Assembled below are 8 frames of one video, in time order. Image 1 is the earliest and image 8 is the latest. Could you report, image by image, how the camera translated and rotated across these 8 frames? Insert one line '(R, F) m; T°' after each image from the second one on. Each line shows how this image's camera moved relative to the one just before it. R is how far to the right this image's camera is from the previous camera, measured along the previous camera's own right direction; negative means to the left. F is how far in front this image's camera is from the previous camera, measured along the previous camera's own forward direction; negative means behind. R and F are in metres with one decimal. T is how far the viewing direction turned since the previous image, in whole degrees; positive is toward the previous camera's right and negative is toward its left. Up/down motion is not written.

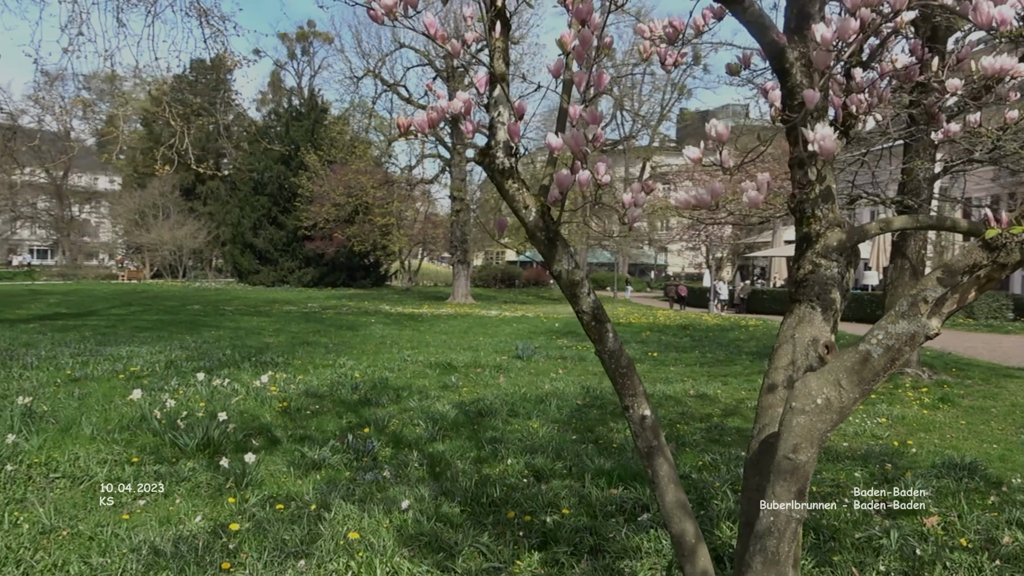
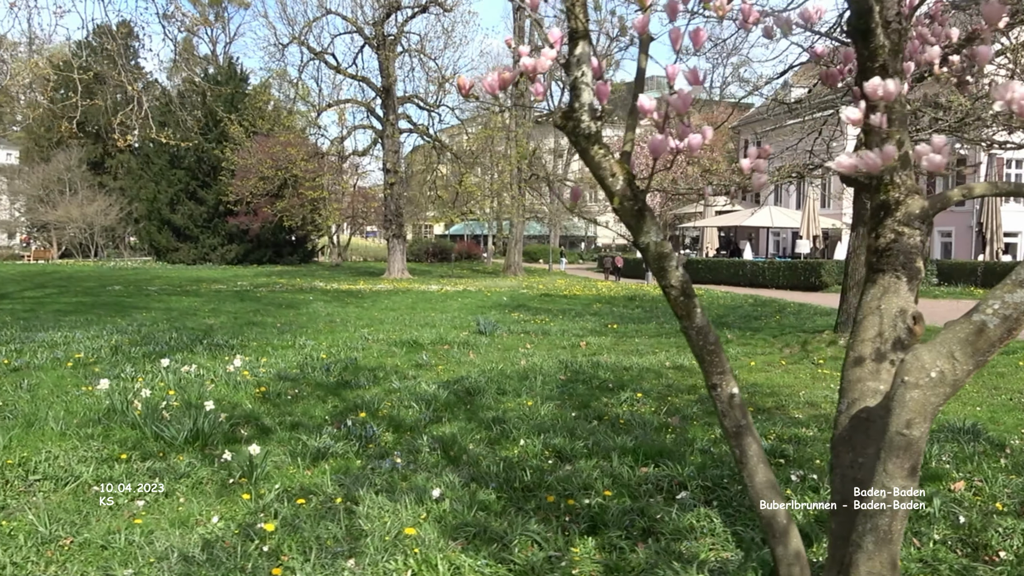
(-0.6, +0.3) m; +6°
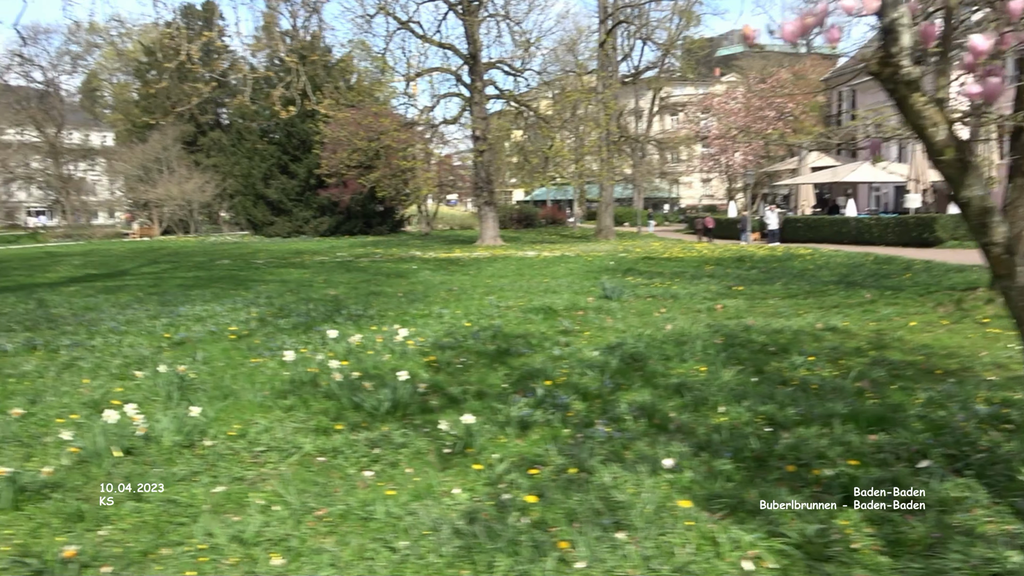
(-0.9, +0.1) m; -4°
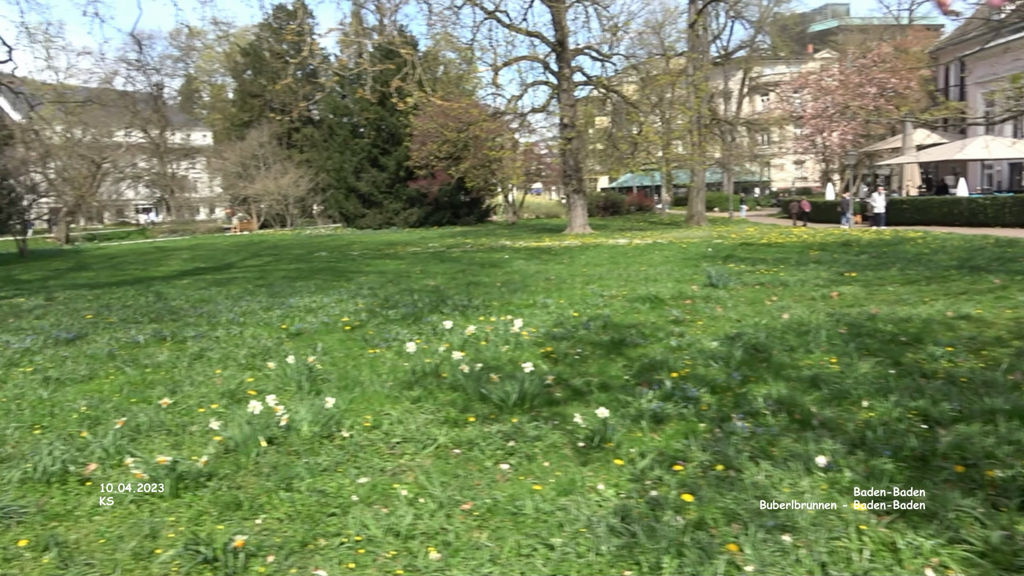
(-0.3, +0.1) m; -5°
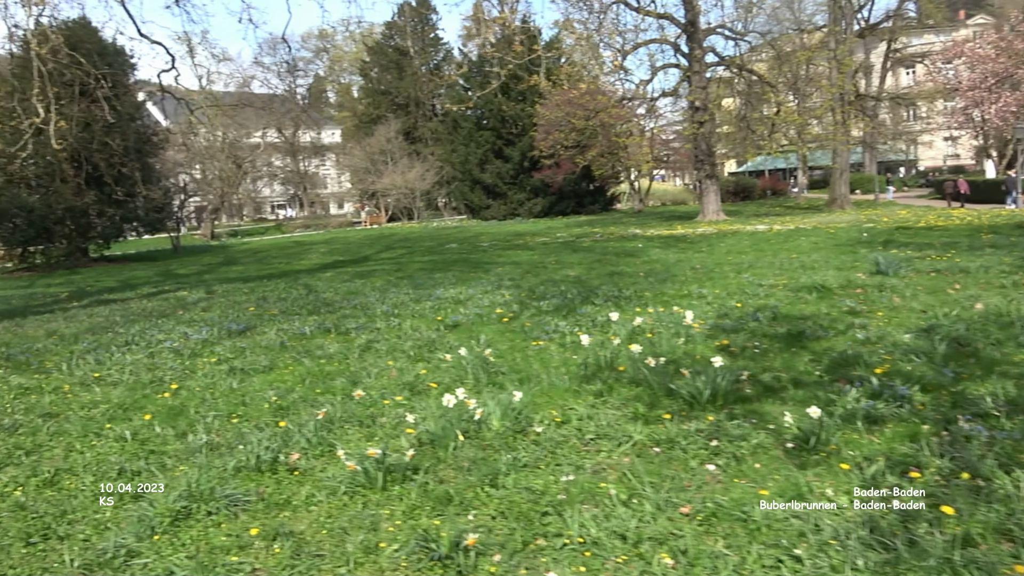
(-0.5, +0.2) m; -8°
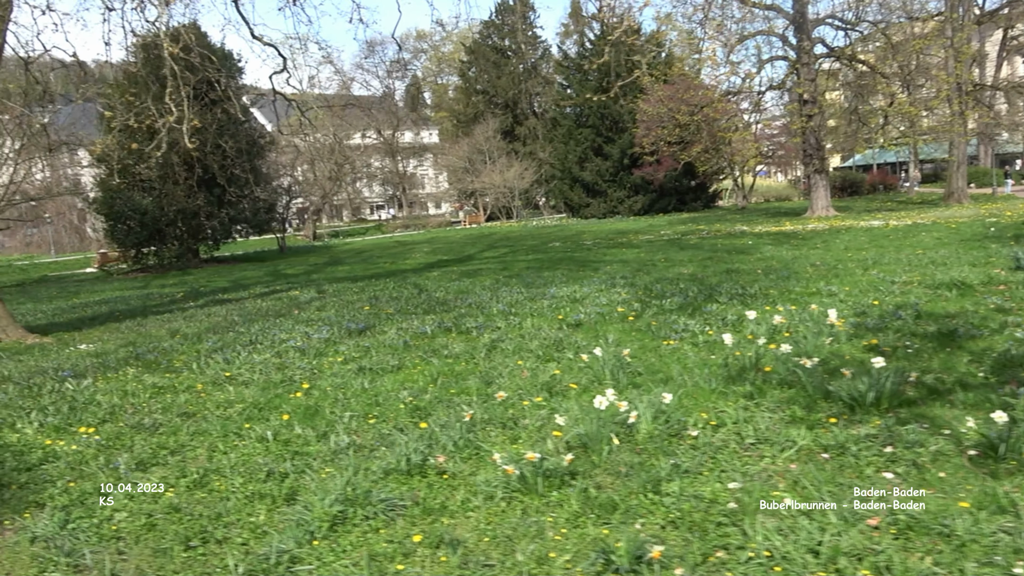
(-0.3, +0.2) m; -6°
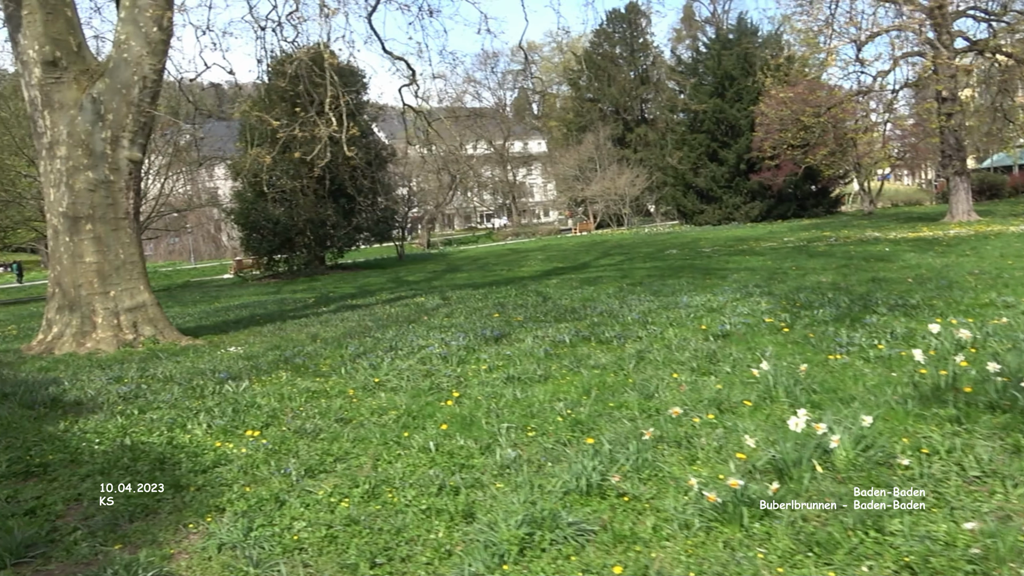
(-0.4, +0.3) m; -7°
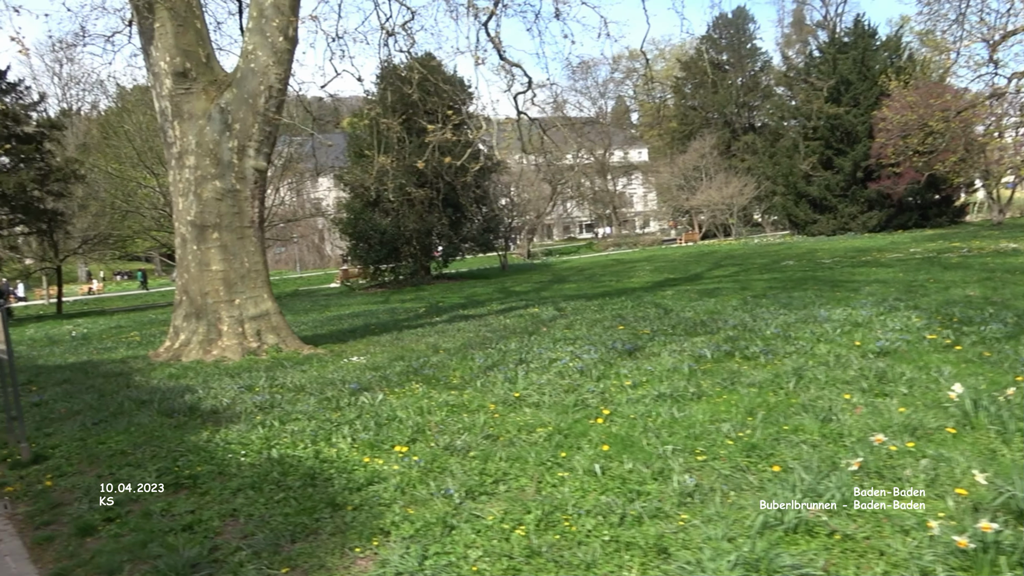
(-0.4, +0.3) m; -6°
